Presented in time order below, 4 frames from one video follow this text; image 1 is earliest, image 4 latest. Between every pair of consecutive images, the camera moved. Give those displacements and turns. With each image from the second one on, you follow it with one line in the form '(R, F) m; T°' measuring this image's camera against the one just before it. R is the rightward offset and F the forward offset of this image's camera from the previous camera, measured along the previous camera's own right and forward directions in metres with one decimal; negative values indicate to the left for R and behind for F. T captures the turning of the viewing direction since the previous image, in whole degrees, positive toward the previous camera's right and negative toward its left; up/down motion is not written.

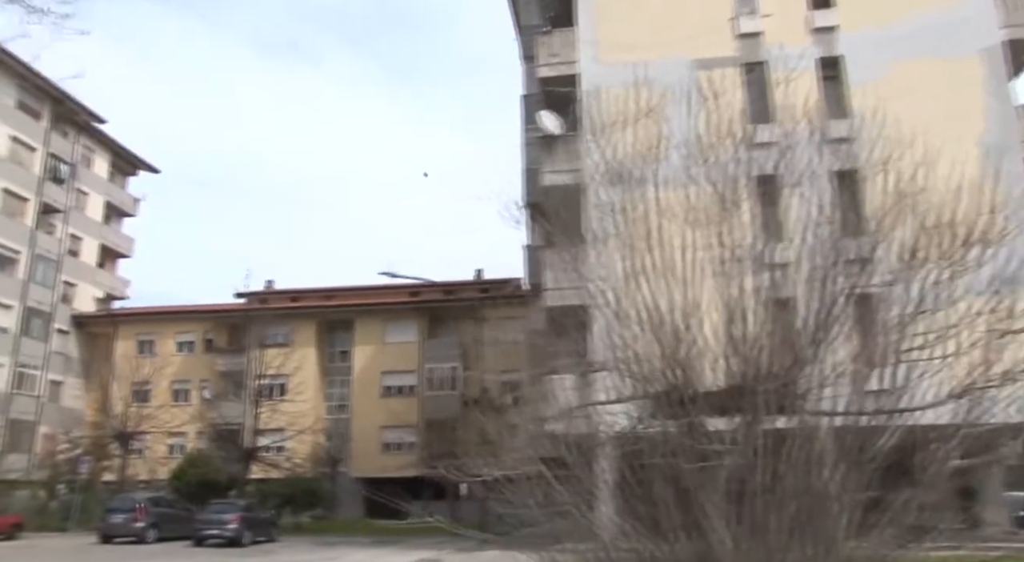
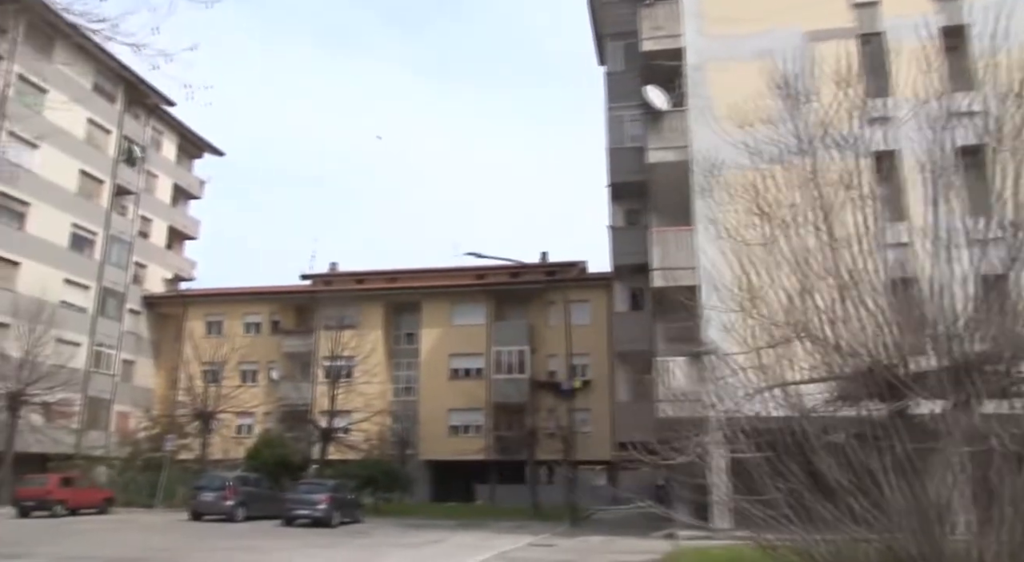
(-1.4, +0.4) m; -3°
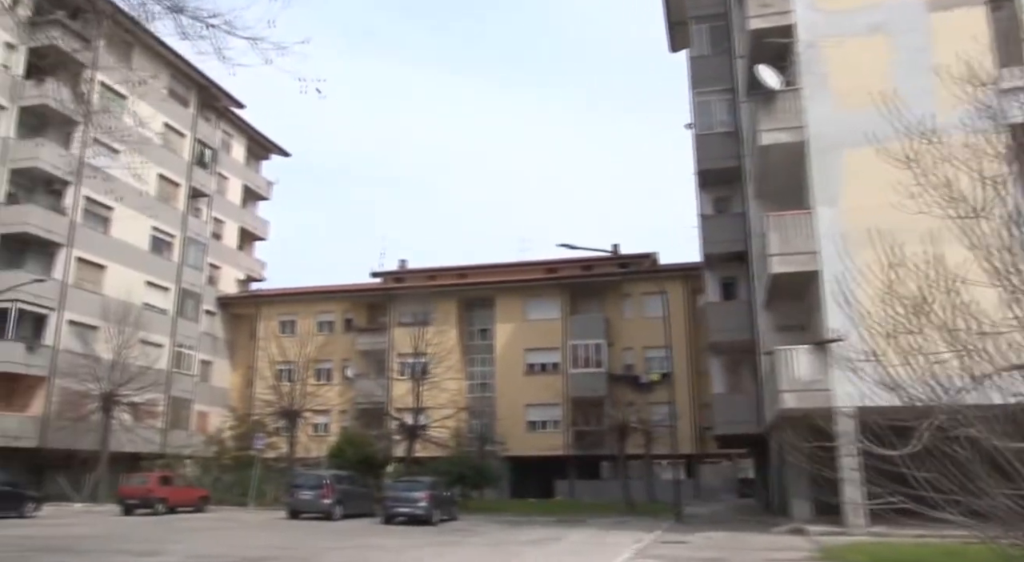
(-1.4, +0.4) m; -3°
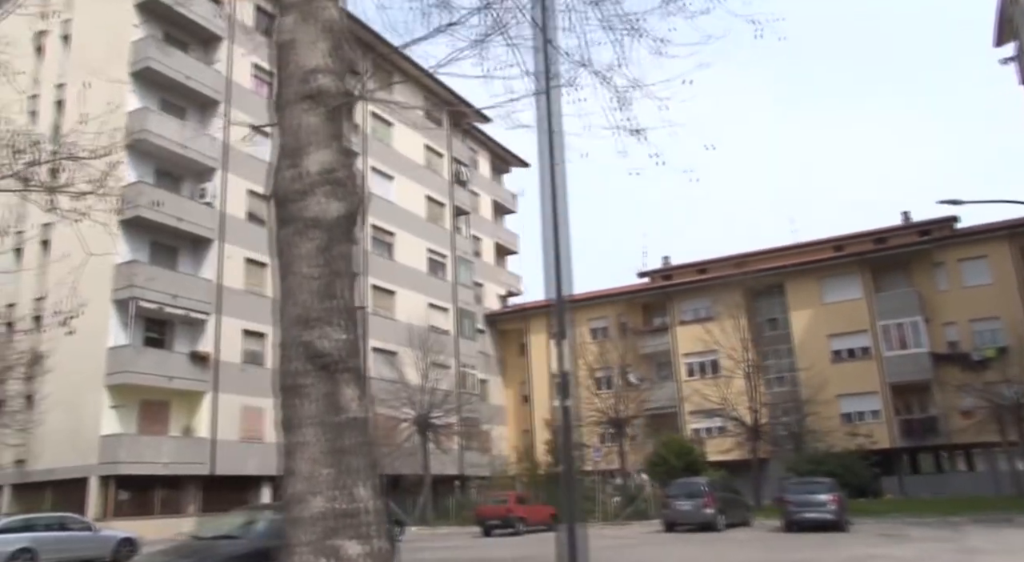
(-5.2, +1.5) m; -12°
